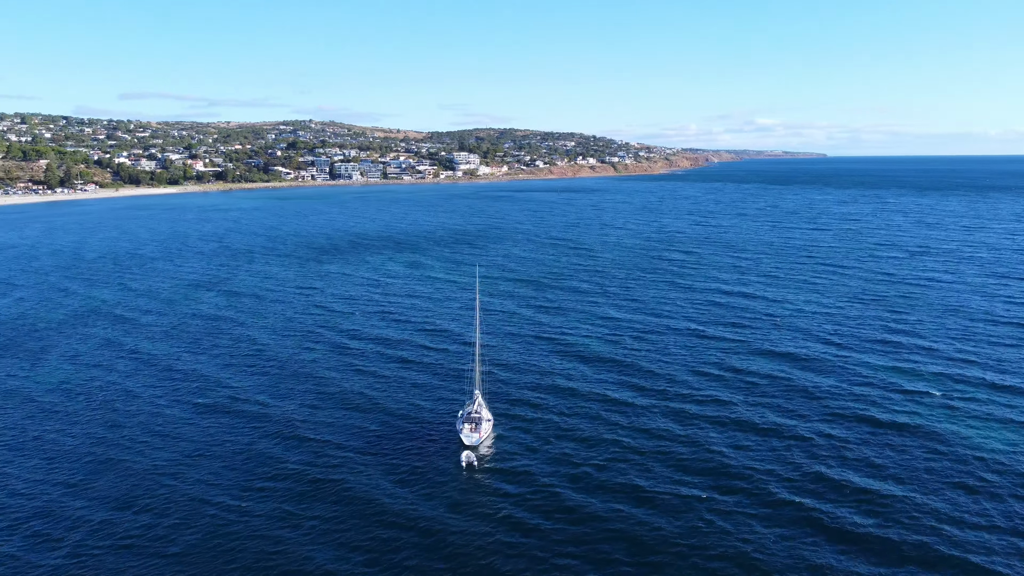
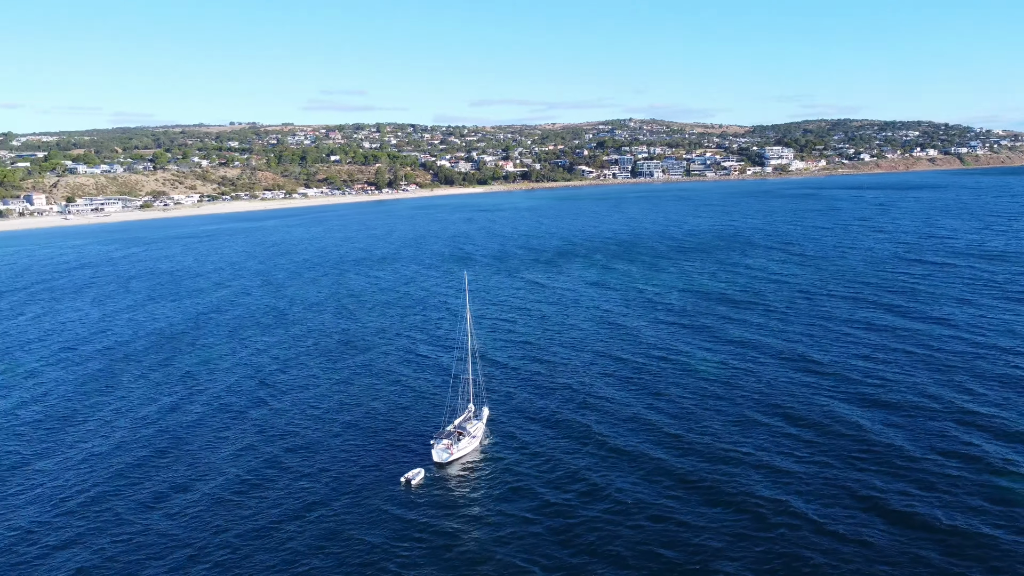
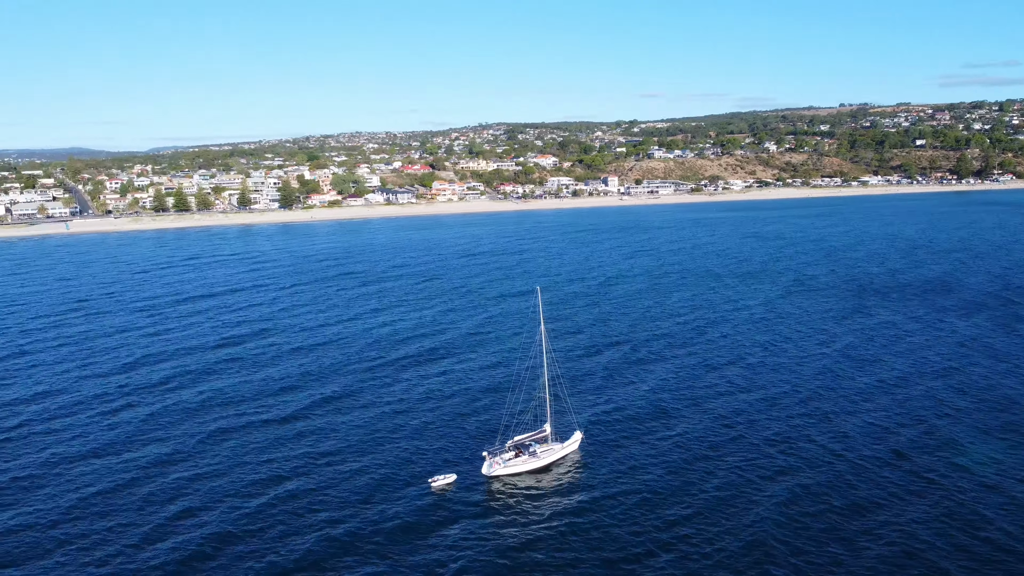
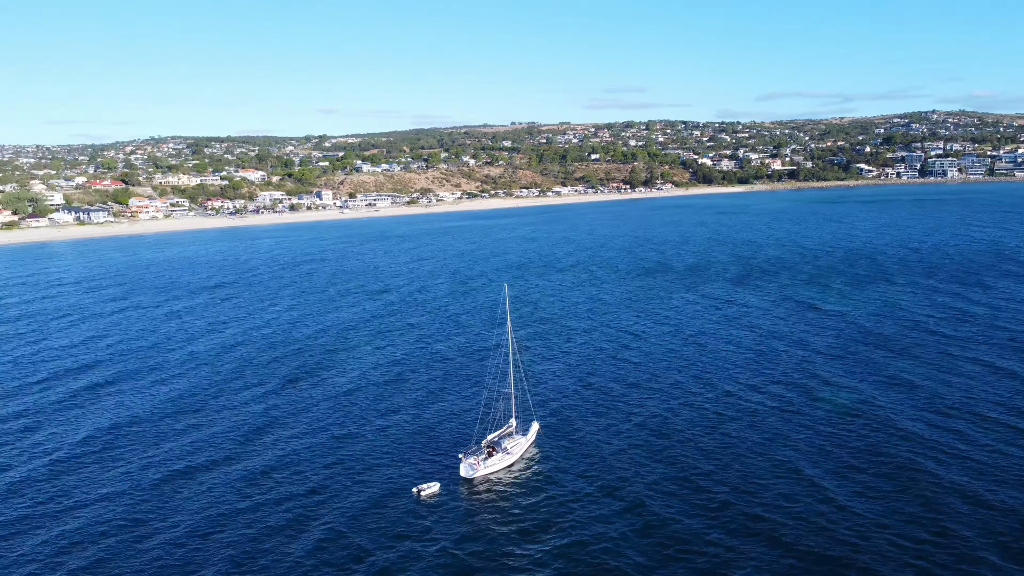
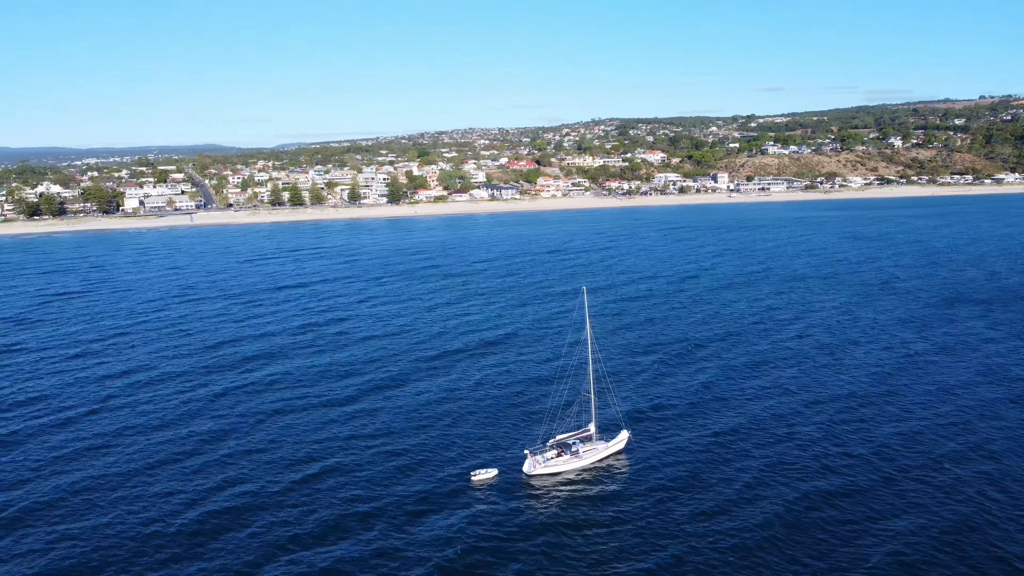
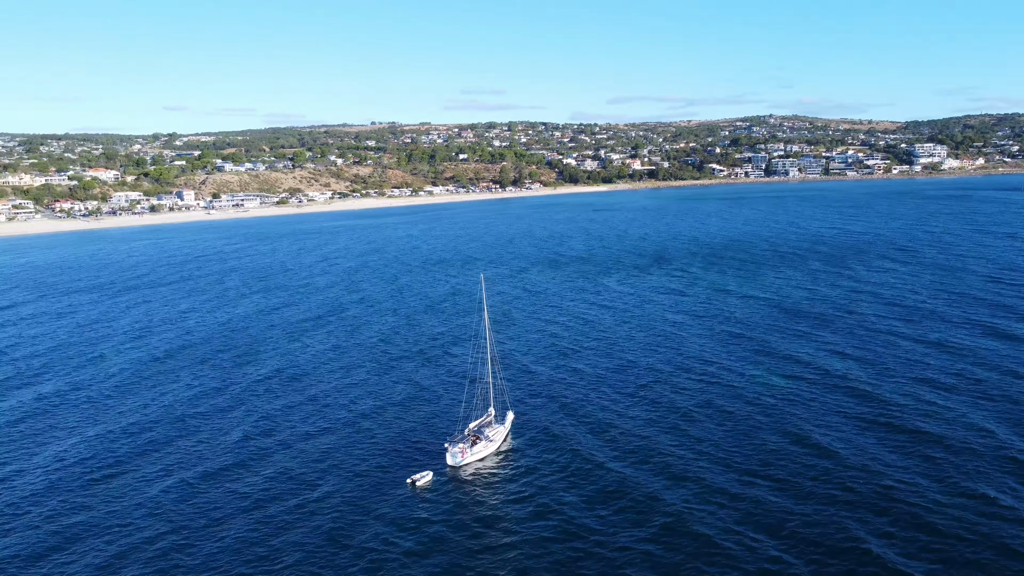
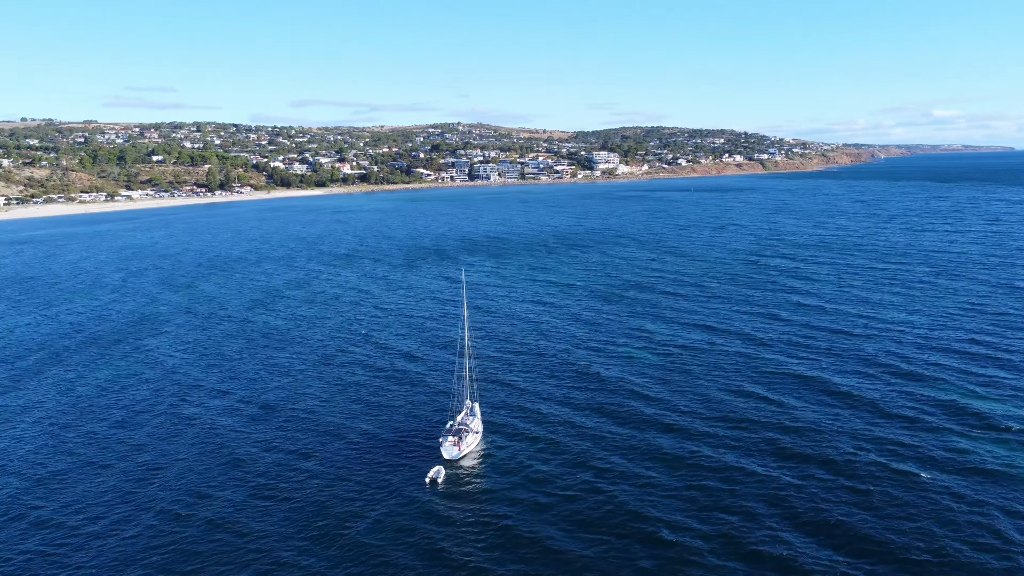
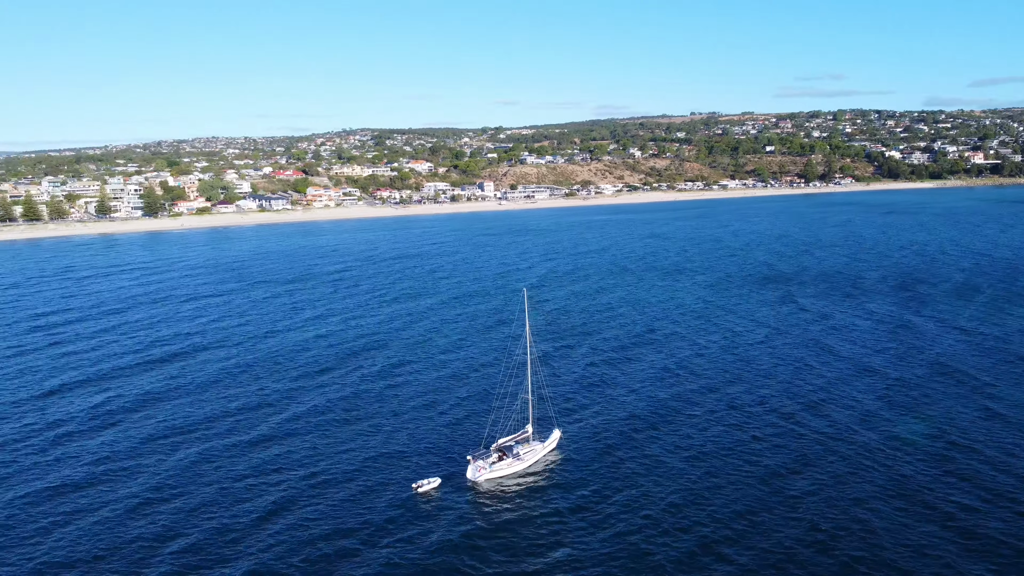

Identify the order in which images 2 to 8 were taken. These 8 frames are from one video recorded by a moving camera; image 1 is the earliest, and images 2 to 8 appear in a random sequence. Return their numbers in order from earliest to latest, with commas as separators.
7, 2, 6, 4, 8, 3, 5
